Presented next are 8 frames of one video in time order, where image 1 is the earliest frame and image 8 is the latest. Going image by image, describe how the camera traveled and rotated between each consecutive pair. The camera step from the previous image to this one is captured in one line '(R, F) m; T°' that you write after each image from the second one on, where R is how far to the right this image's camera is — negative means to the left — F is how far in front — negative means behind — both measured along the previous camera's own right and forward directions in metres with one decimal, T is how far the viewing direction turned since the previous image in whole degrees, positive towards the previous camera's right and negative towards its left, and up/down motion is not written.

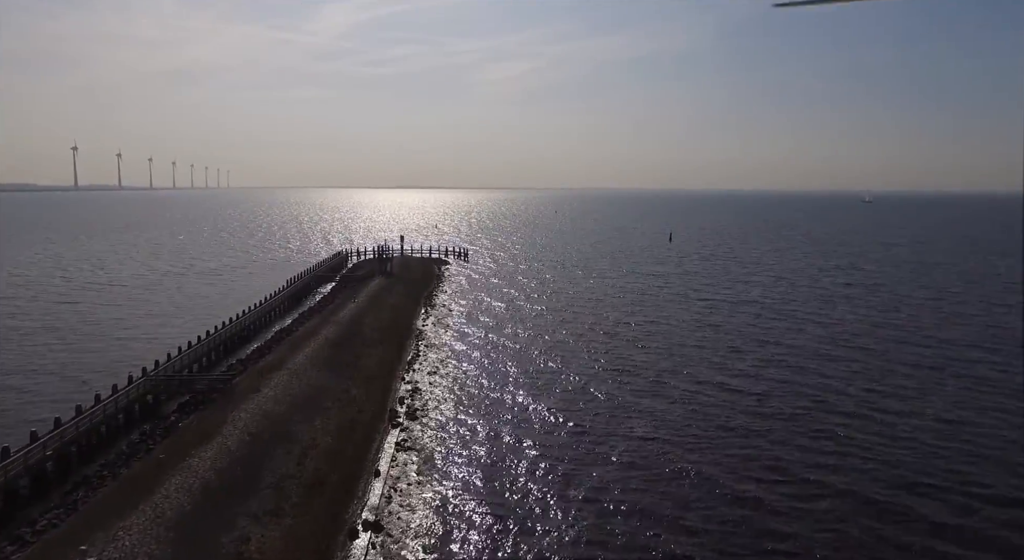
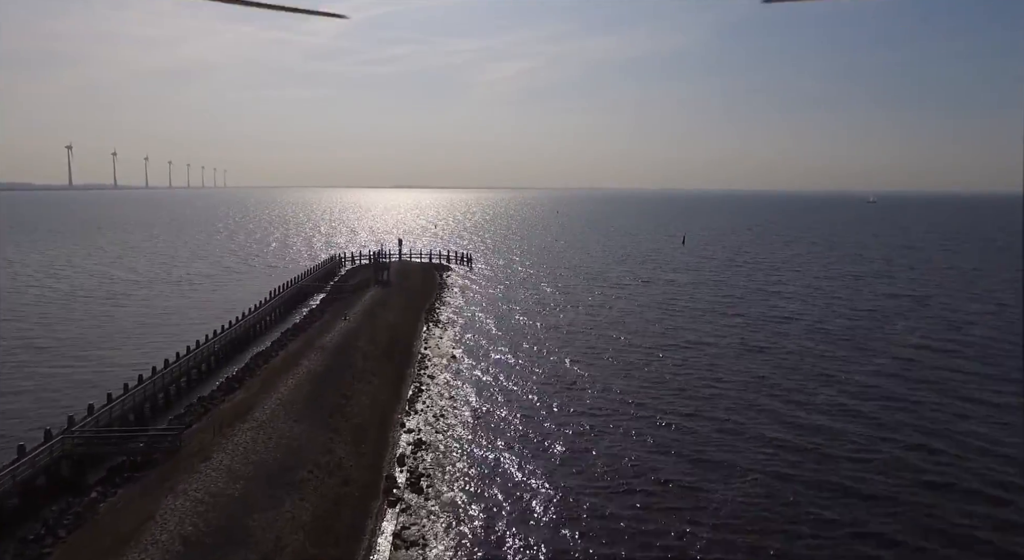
(-0.9, +5.3) m; 0°
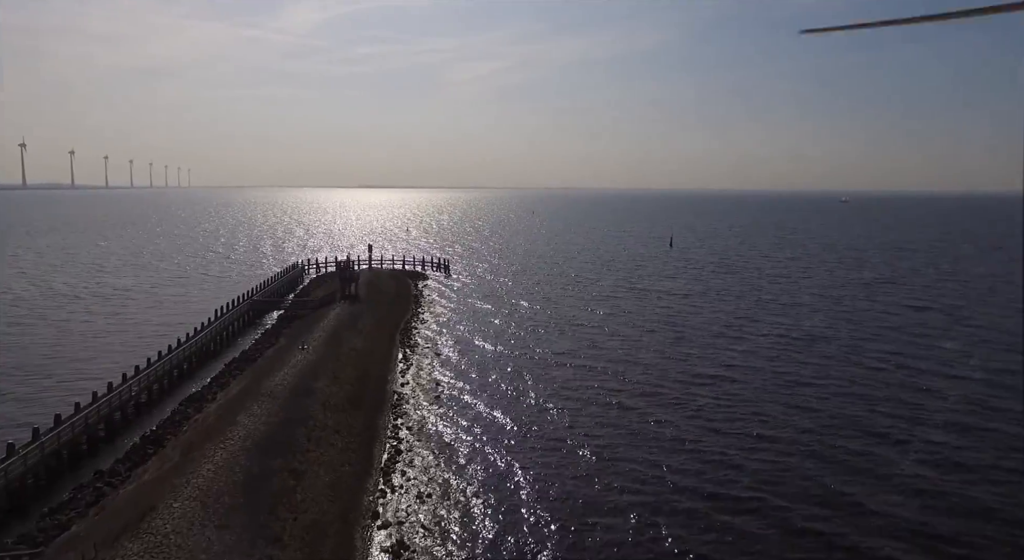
(-1.0, +6.1) m; +3°
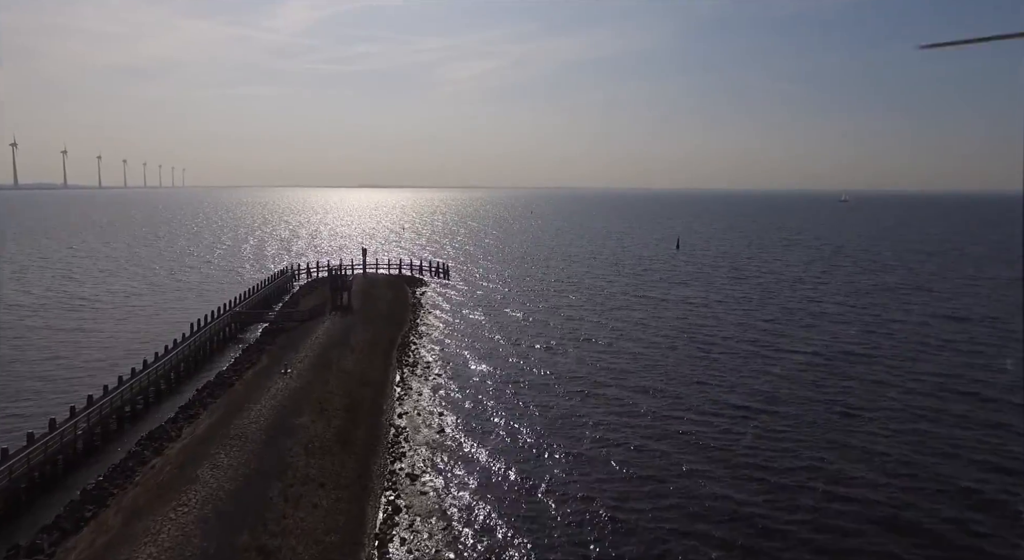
(-0.7, +3.7) m; 0°
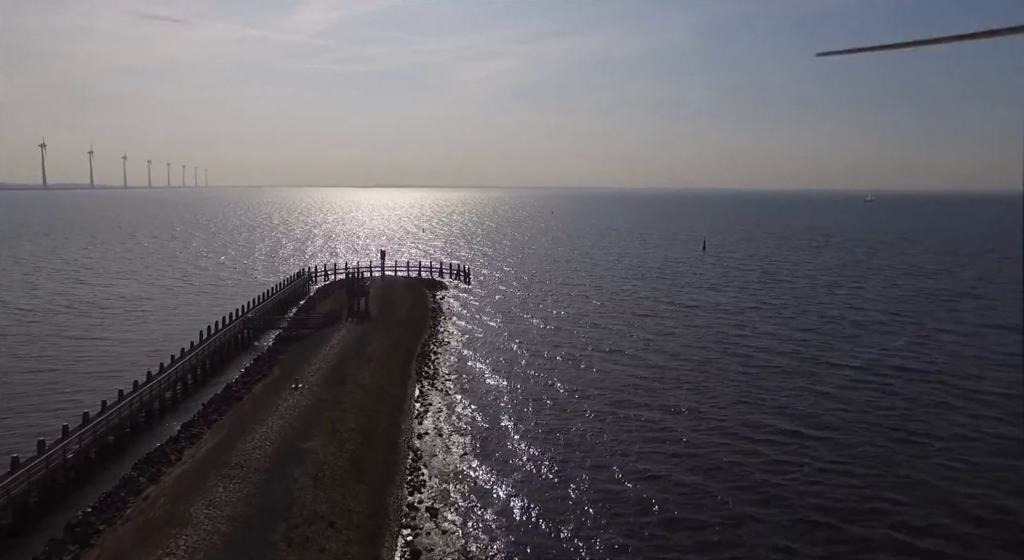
(-0.4, +2.1) m; -2°
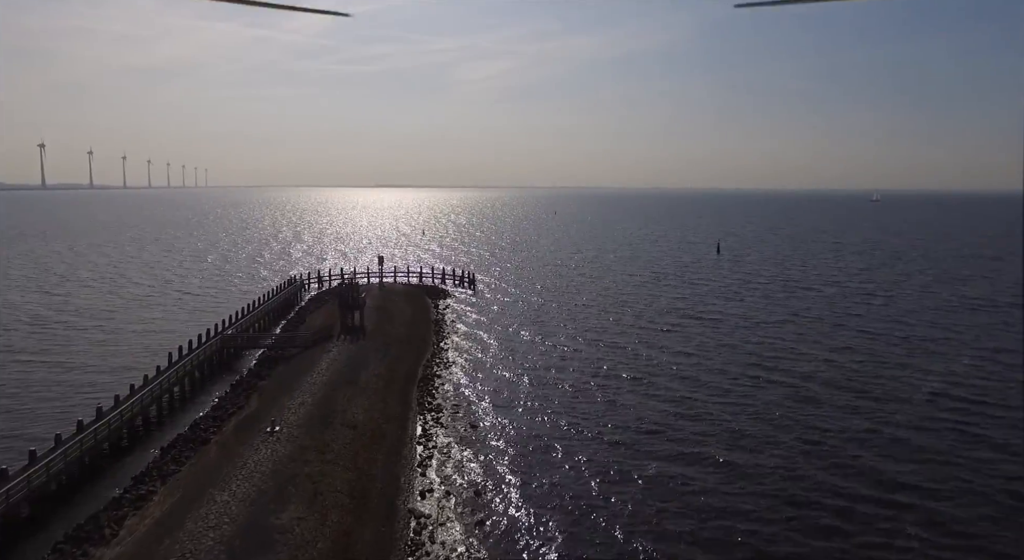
(-0.7, +4.2) m; 0°
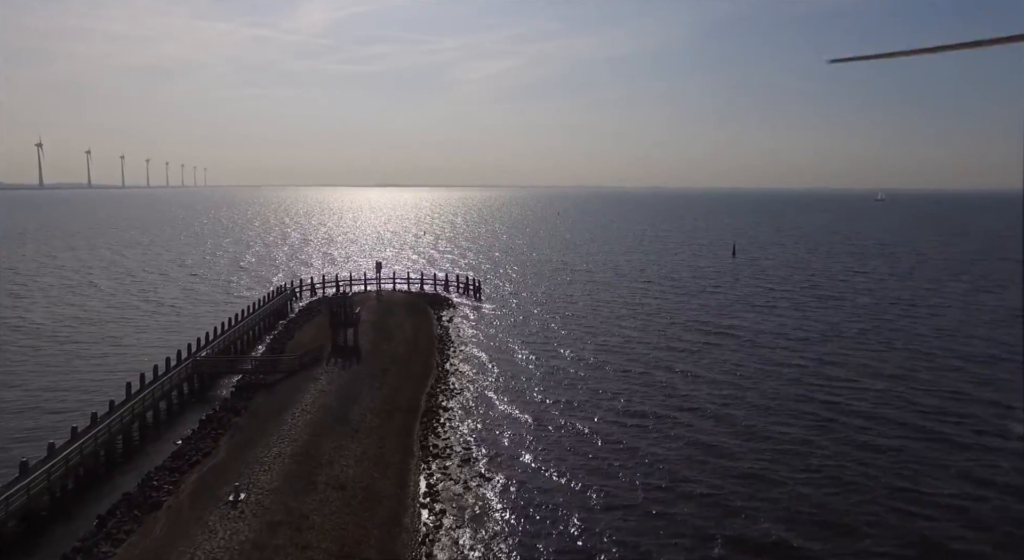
(-0.7, +4.3) m; 0°
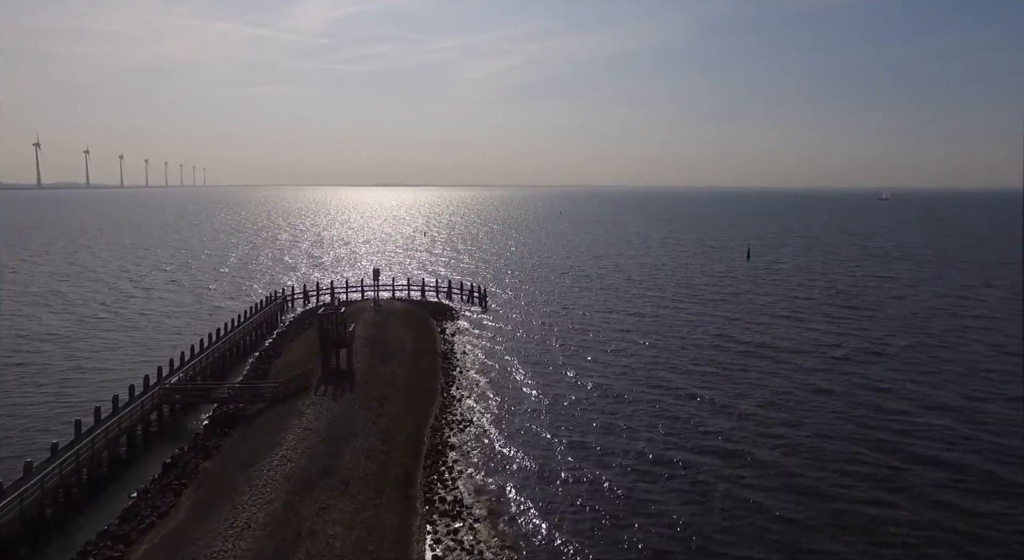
(-0.7, +3.7) m; 0°
